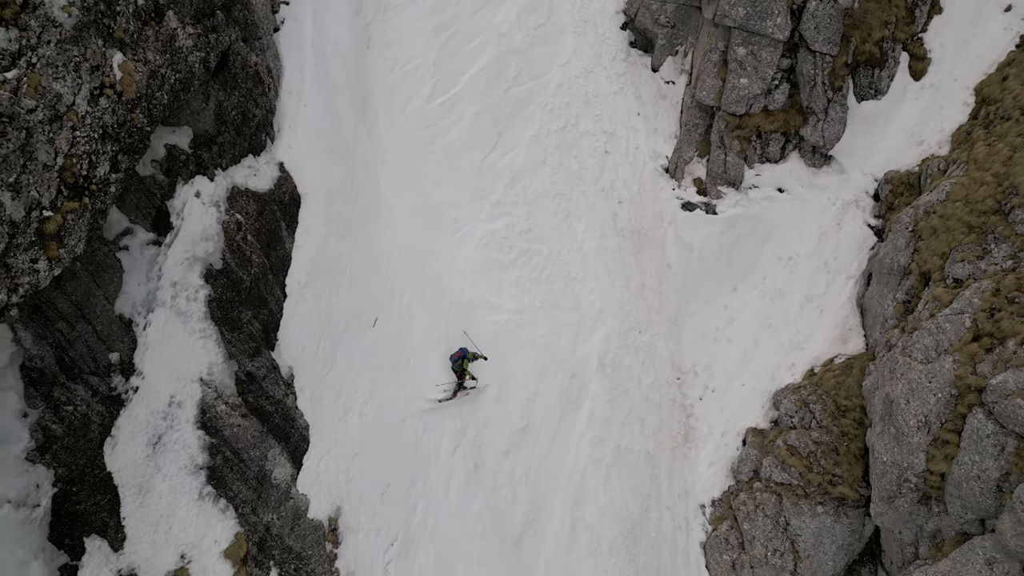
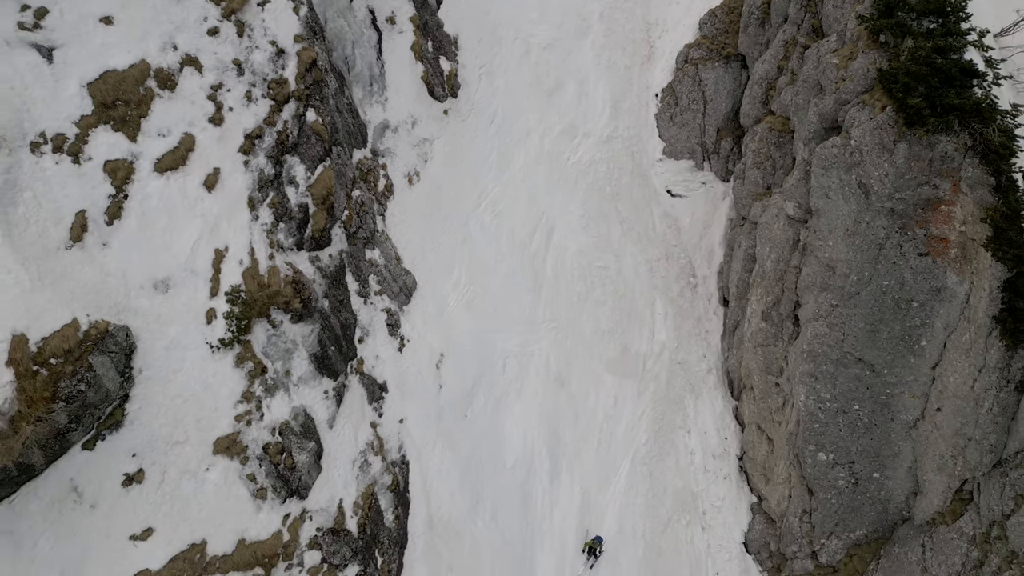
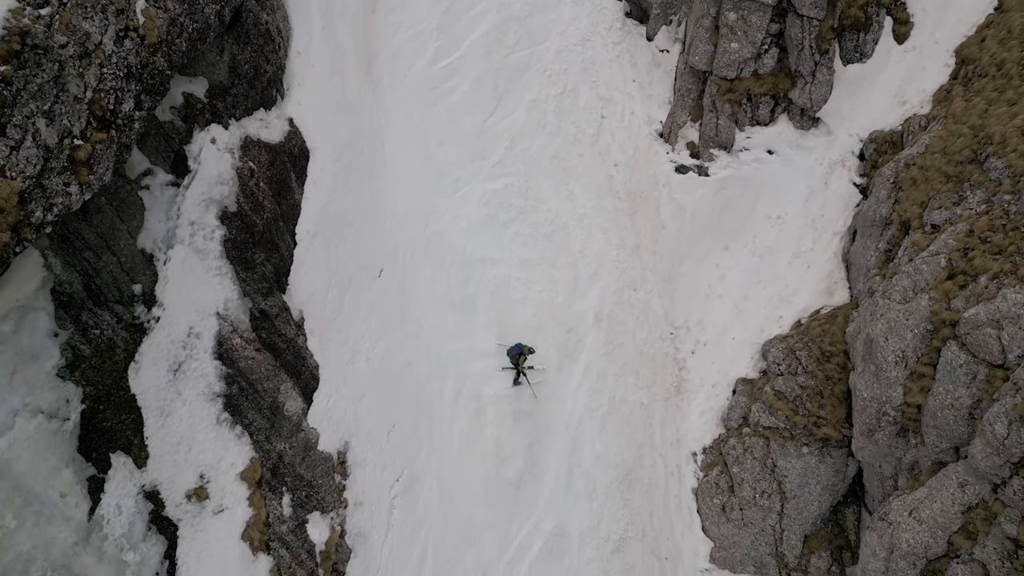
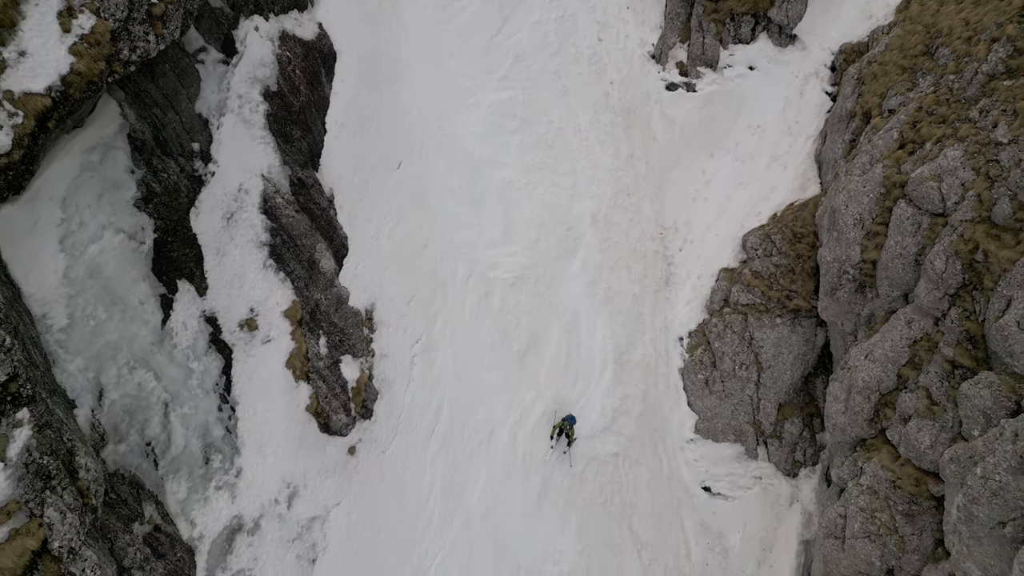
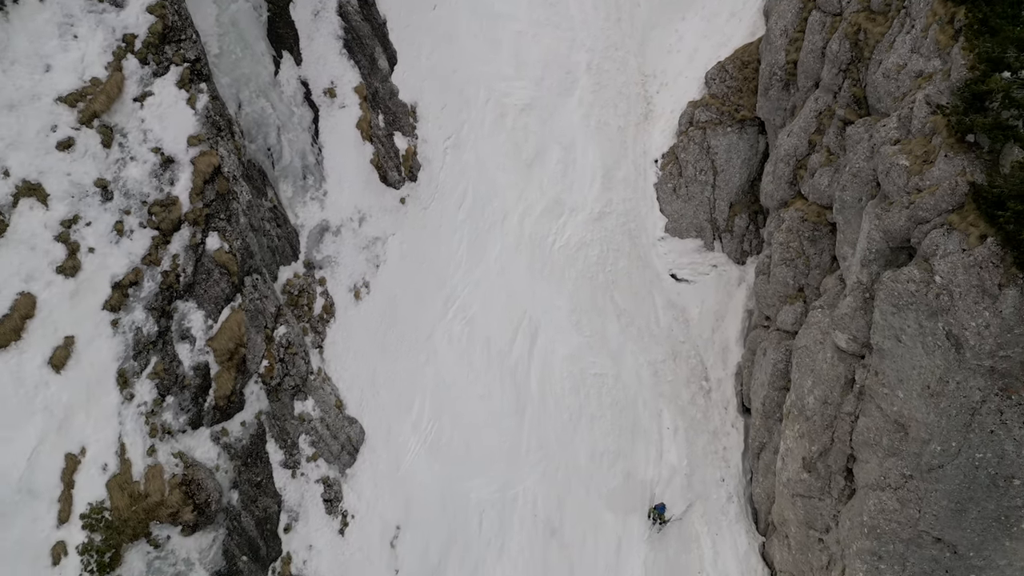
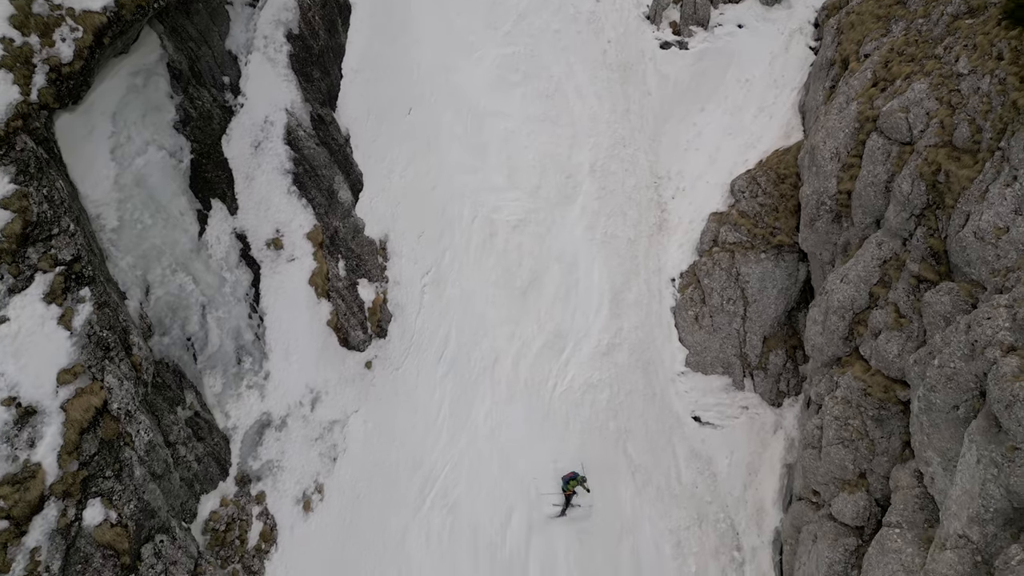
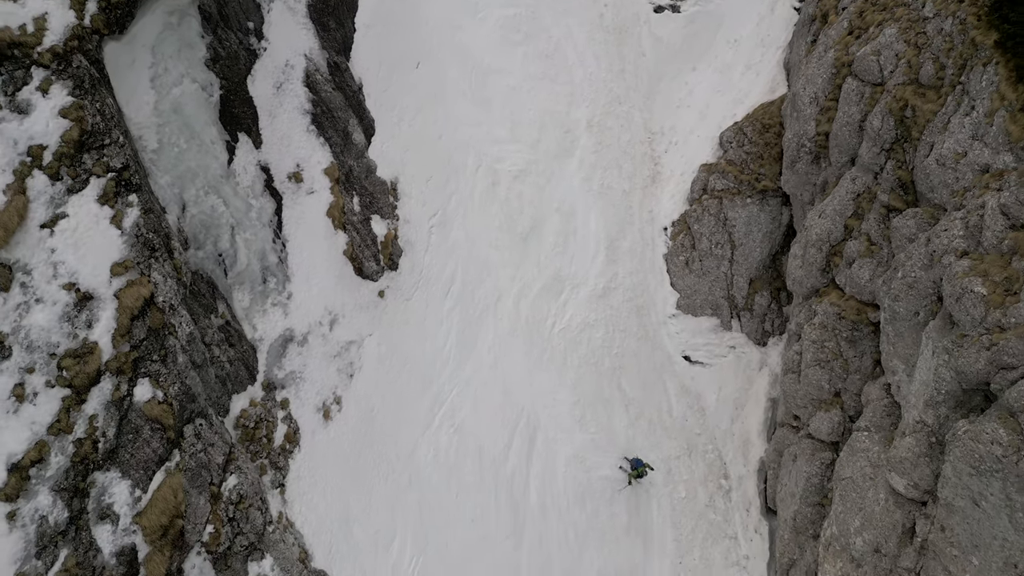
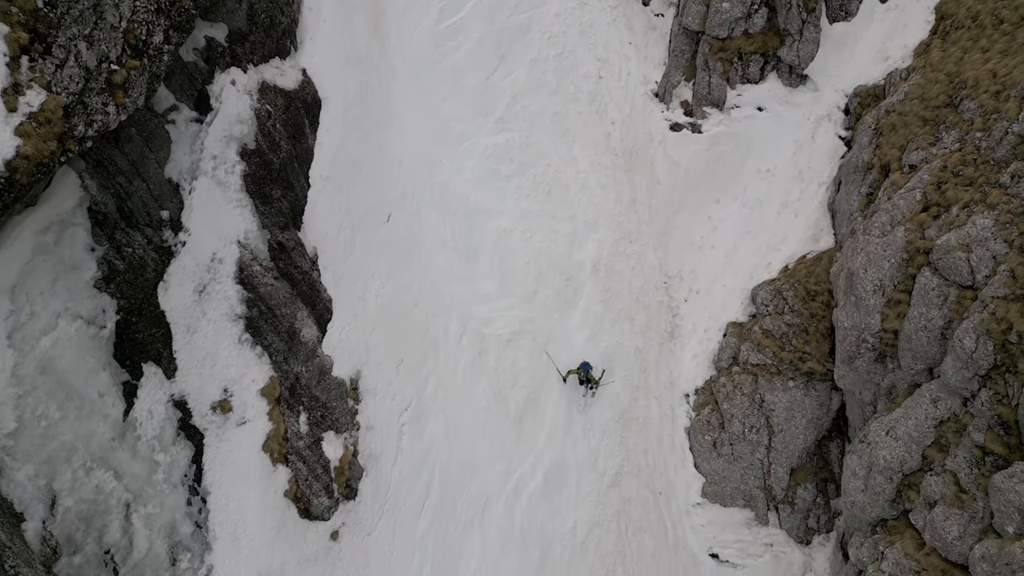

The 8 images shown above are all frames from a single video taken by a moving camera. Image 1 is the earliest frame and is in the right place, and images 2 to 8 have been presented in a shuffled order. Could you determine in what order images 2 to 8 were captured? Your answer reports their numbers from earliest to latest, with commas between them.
3, 8, 4, 6, 7, 5, 2
